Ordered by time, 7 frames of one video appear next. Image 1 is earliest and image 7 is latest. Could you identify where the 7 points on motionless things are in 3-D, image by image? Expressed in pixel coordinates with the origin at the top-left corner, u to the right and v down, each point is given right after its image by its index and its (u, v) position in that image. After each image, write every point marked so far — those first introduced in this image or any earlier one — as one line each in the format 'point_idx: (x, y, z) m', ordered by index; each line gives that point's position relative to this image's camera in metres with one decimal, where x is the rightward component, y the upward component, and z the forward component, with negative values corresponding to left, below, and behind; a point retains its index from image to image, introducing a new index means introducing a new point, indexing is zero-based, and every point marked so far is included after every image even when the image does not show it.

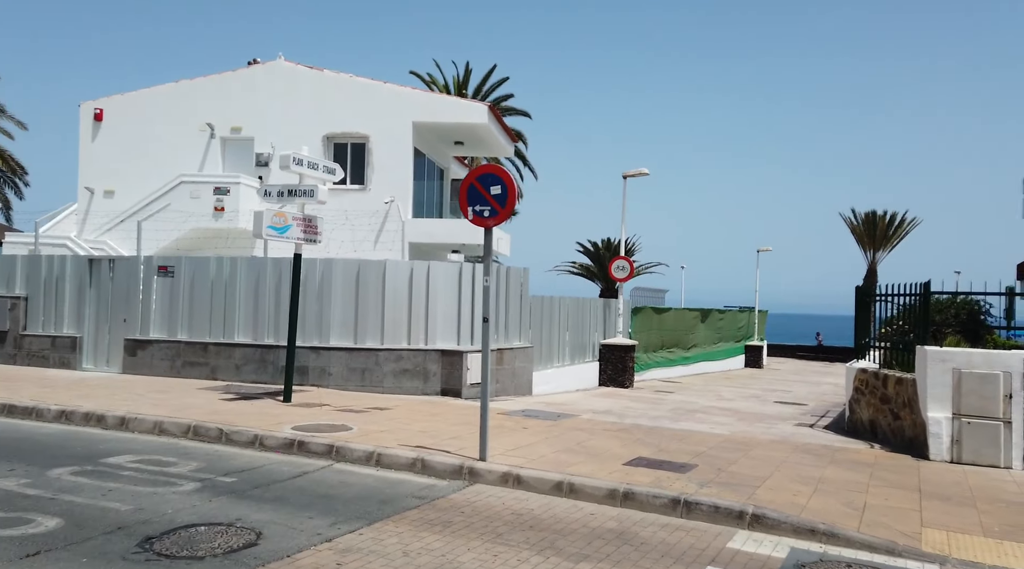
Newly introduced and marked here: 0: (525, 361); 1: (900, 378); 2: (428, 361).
0: (+0.3, -1.6, +17.7) m
1: (+5.6, -1.4, +12.2) m
2: (-1.5, -1.4, +15.4) m
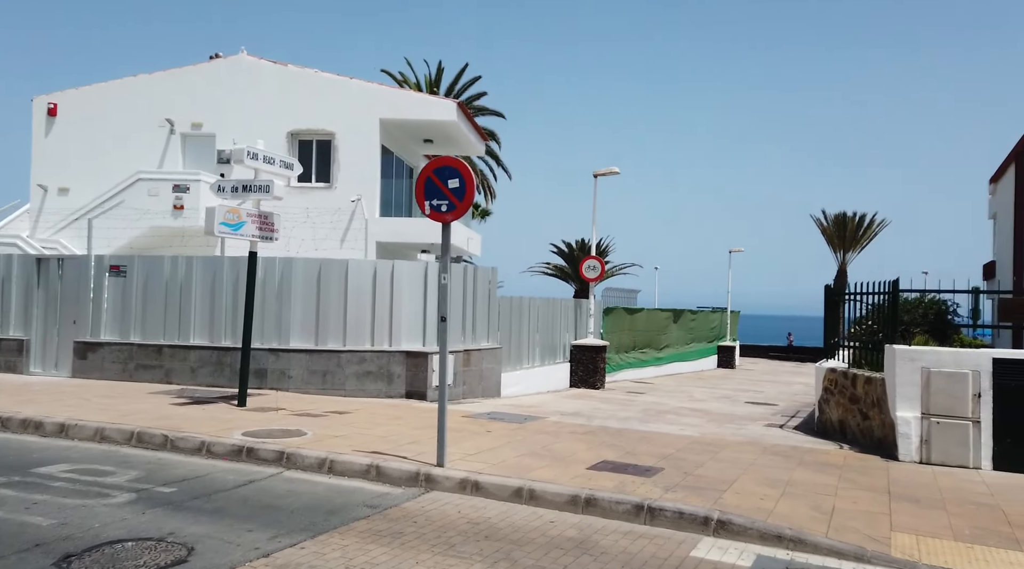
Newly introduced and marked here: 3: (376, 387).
0: (-0.4, -1.6, +17.3) m
1: (+5.1, -1.3, +12.0) m
2: (-2.2, -1.4, +15.0) m
3: (-2.4, -1.8, +15.0) m
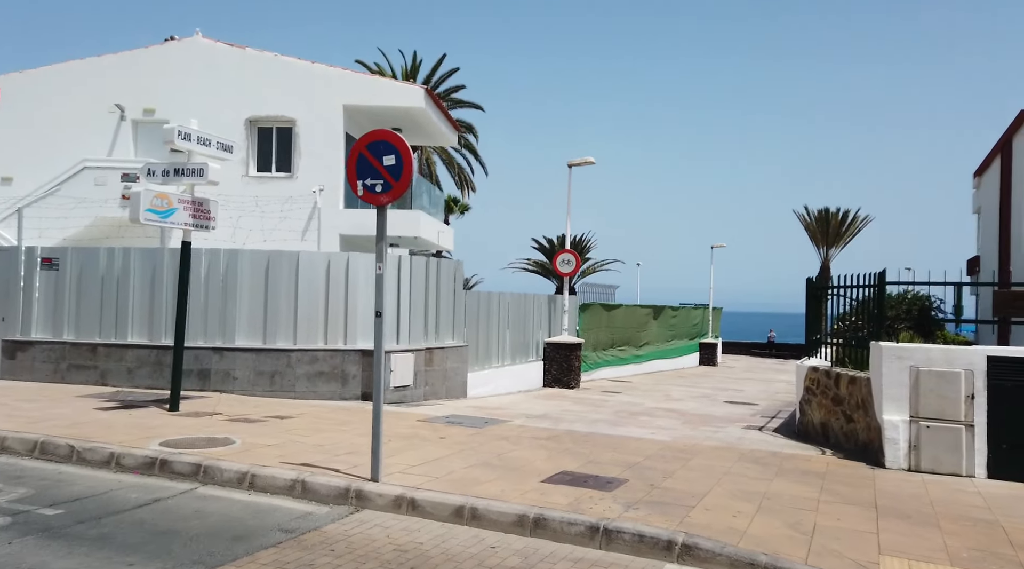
0: (-1.1, -1.5, +16.4) m
1: (+4.5, -1.2, +11.2) m
2: (-2.8, -1.3, +14.1) m
3: (-3.0, -1.7, +14.0) m
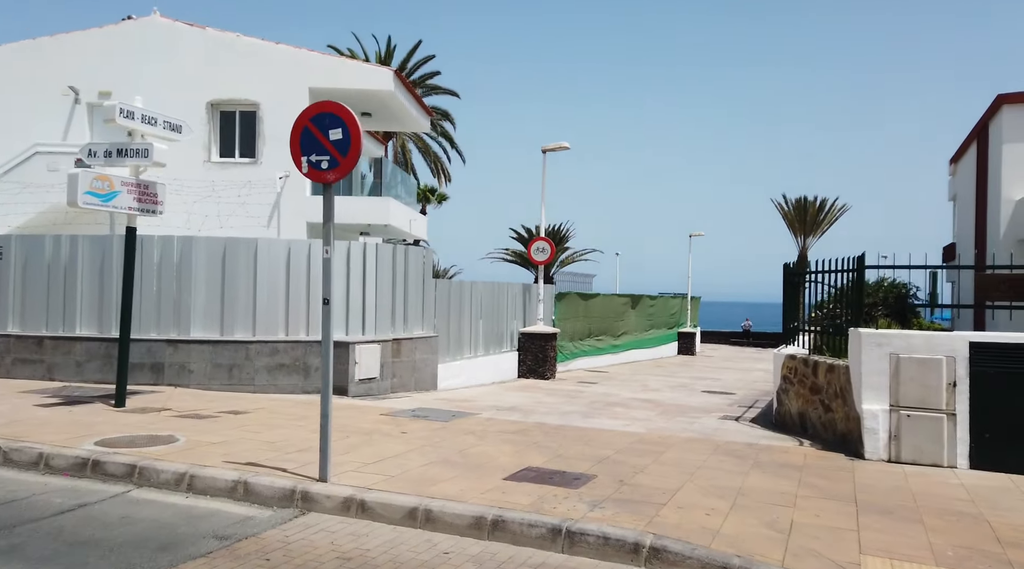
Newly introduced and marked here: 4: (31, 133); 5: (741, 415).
0: (-1.6, -1.3, +15.9) m
1: (+4.1, -1.0, +10.8) m
2: (-3.3, -1.1, +13.5) m
3: (-3.5, -1.5, +13.4) m
4: (-11.0, +3.5, +19.3) m
5: (+3.9, -2.2, +14.4) m
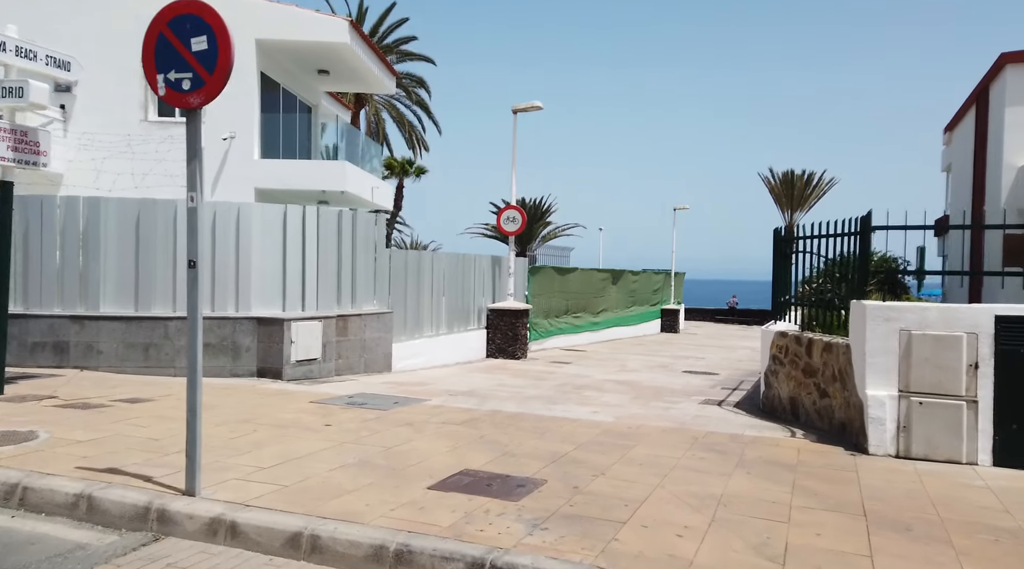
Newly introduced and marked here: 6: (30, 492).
0: (-2.3, -0.8, +14.3) m
1: (+3.5, -0.7, +9.3) m
2: (-3.9, -0.7, +11.9) m
3: (-4.2, -1.1, +11.8) m
4: (-11.8, +4.0, +17.5) m
5: (+3.3, -1.8, +13.0) m
6: (-3.2, -1.4, +5.6) m
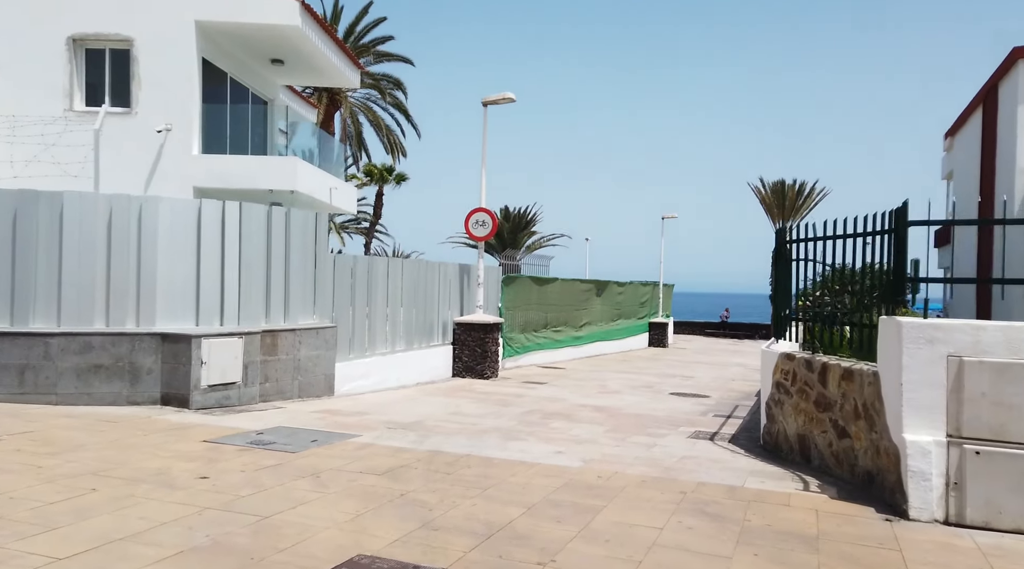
0: (-2.9, -0.9, +12.3) m
1: (+3.0, -0.8, +7.4) m
2: (-4.5, -0.8, +9.9) m
3: (-4.7, -1.2, +9.8) m
4: (-12.4, +3.9, +15.5) m
5: (+2.7, -1.9, +11.1) m
6: (-3.7, -1.4, +3.6) m
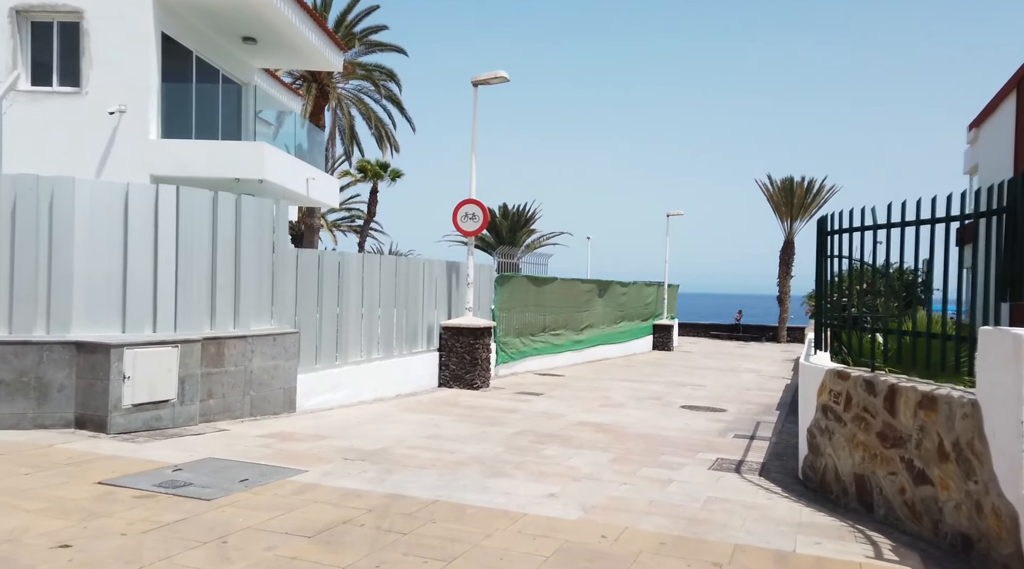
0: (-3.0, -0.9, +10.6) m
1: (+2.8, -0.8, +5.7) m
2: (-4.6, -0.8, +8.2) m
3: (-4.9, -1.2, +8.1) m
4: (-12.5, +3.9, +13.7) m
5: (+2.6, -1.9, +9.3) m
6: (-3.9, -1.4, +1.9) m
